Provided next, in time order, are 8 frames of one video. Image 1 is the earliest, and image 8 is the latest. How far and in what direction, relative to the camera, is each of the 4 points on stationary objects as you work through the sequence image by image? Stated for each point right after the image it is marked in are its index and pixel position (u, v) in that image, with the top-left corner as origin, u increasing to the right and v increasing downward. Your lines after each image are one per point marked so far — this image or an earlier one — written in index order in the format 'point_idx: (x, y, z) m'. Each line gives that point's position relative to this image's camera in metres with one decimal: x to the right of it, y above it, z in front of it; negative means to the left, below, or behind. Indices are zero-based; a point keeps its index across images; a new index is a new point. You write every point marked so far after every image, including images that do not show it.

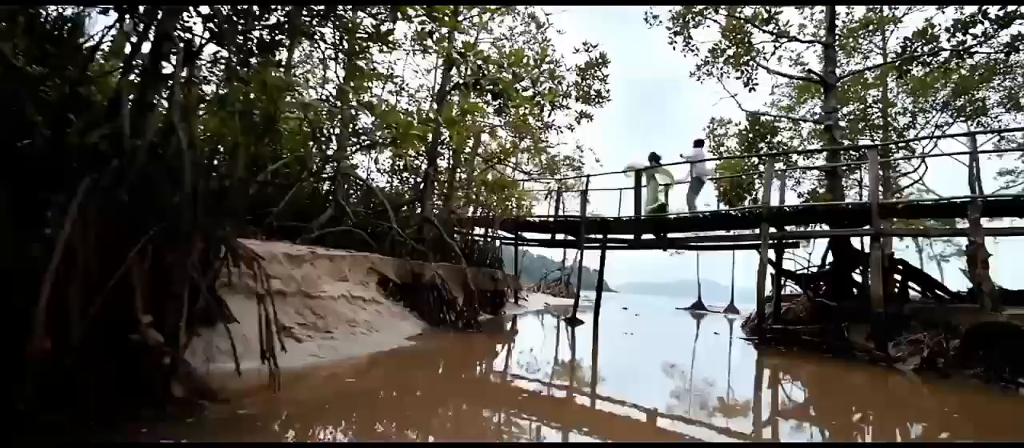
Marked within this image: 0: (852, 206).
0: (+7.1, +0.4, +9.7) m
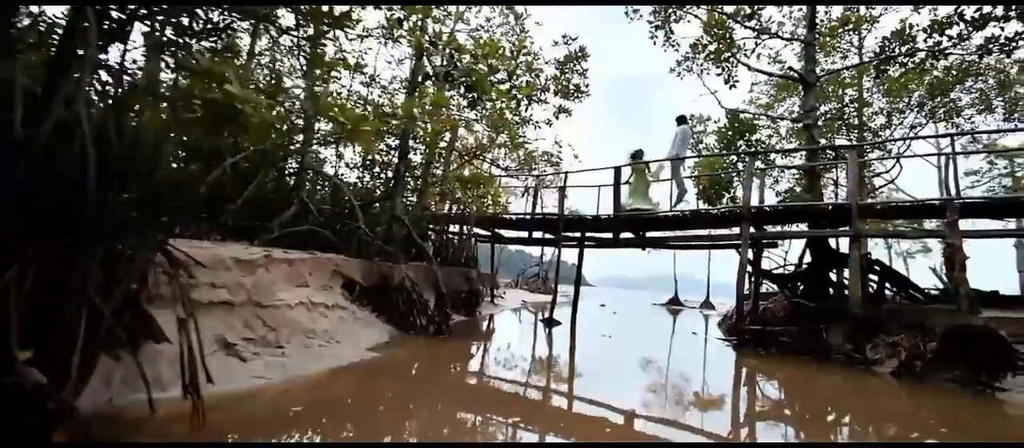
0: (+6.6, +0.3, +9.6) m
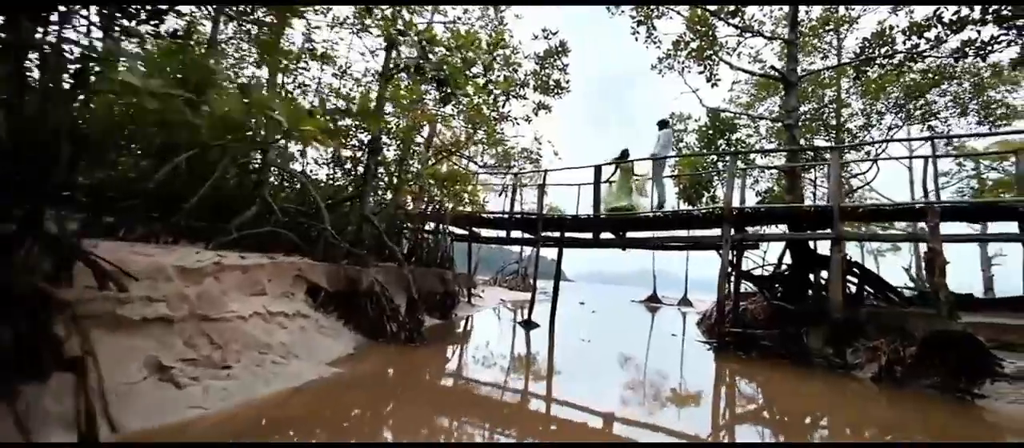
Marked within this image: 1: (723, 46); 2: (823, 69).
0: (+6.2, +0.3, +9.5) m
1: (+5.5, +4.6, +12.1) m
2: (+8.5, +4.2, +12.7) m
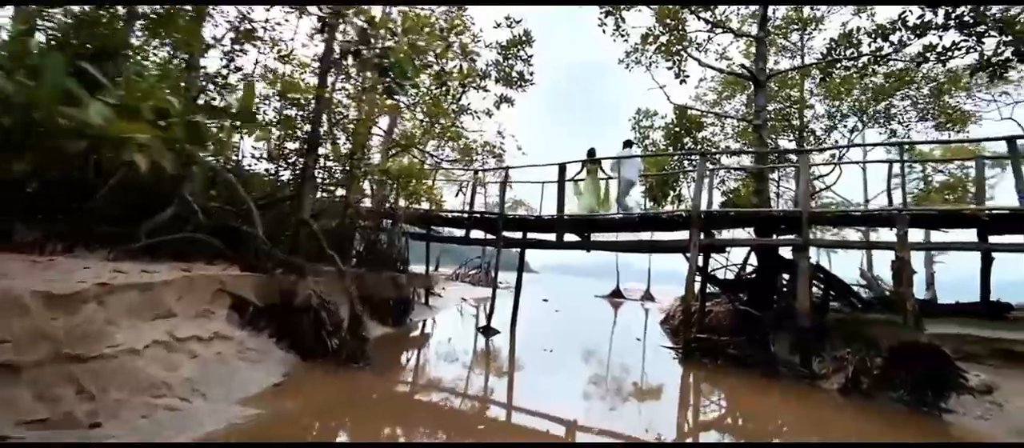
0: (+5.3, +0.2, +9.2) m
1: (+4.5, +4.6, +11.7) m
2: (+7.5, +4.2, +12.5) m
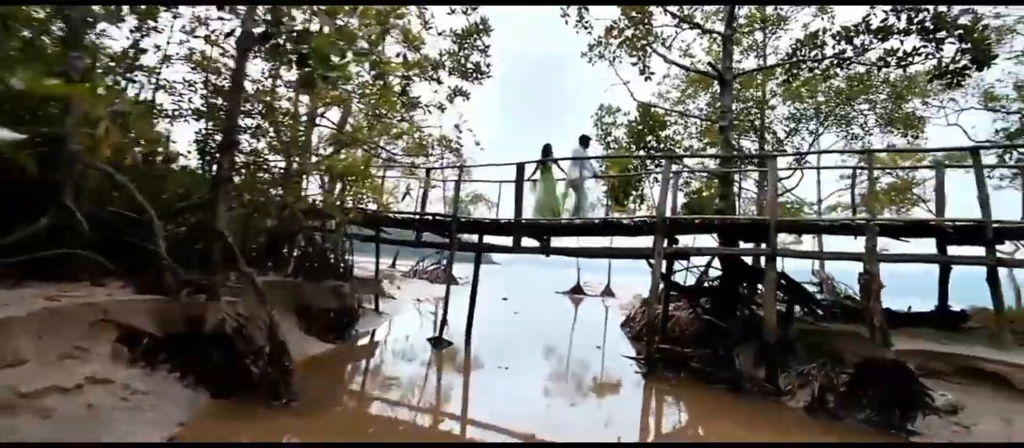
0: (+4.5, 0.0, +8.8) m
1: (+3.5, +4.5, +11.1) m
2: (+6.4, +4.1, +12.2) m
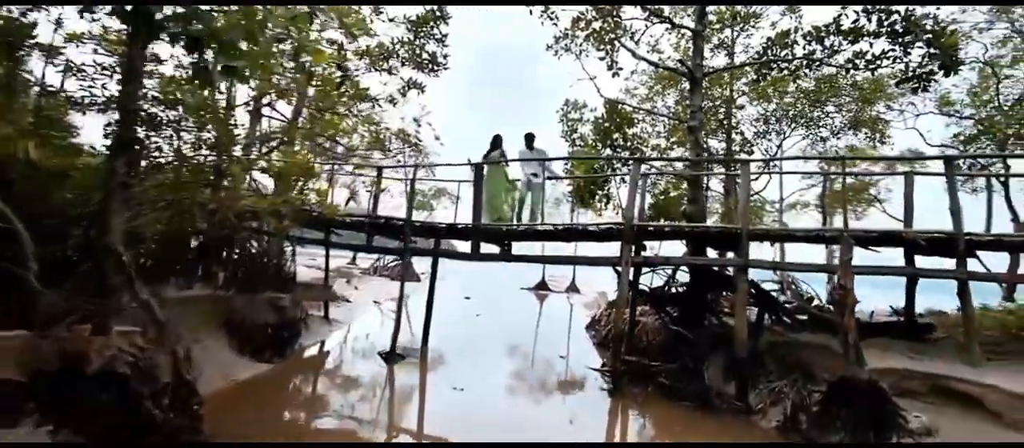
0: (+3.7, -0.1, +8.3) m
1: (+2.6, +4.4, +10.5) m
2: (+5.4, +4.0, +11.8) m
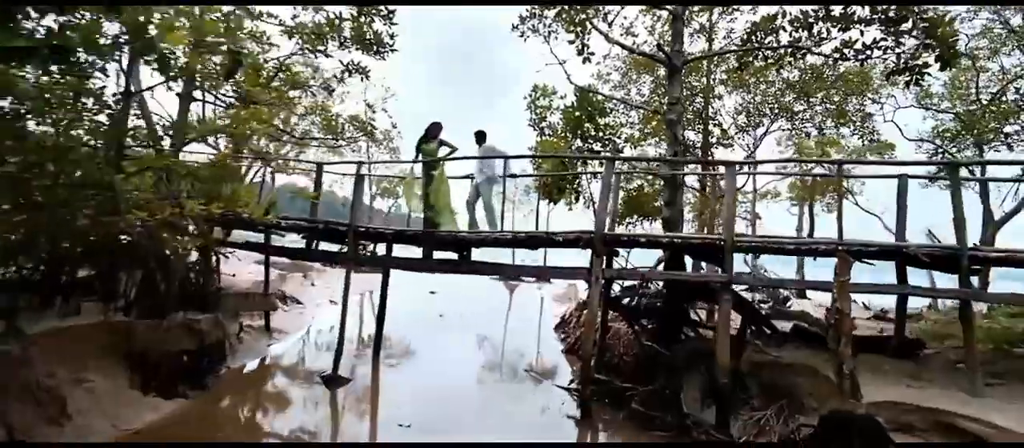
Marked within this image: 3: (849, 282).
0: (+3.0, -0.3, +7.4) m
1: (+1.8, +4.3, +9.3) m
2: (+4.5, +4.0, +10.8) m
3: (+4.6, -0.8, +6.3) m
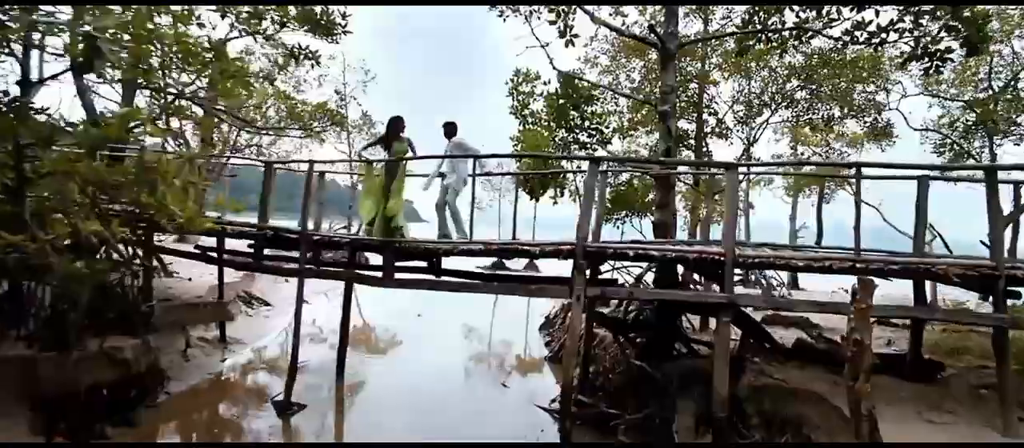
0: (+2.6, -0.4, +6.5) m
1: (+1.3, +4.2, +8.2) m
2: (+3.9, +3.9, +9.8) m
3: (+4.2, -1.0, +5.4) m
